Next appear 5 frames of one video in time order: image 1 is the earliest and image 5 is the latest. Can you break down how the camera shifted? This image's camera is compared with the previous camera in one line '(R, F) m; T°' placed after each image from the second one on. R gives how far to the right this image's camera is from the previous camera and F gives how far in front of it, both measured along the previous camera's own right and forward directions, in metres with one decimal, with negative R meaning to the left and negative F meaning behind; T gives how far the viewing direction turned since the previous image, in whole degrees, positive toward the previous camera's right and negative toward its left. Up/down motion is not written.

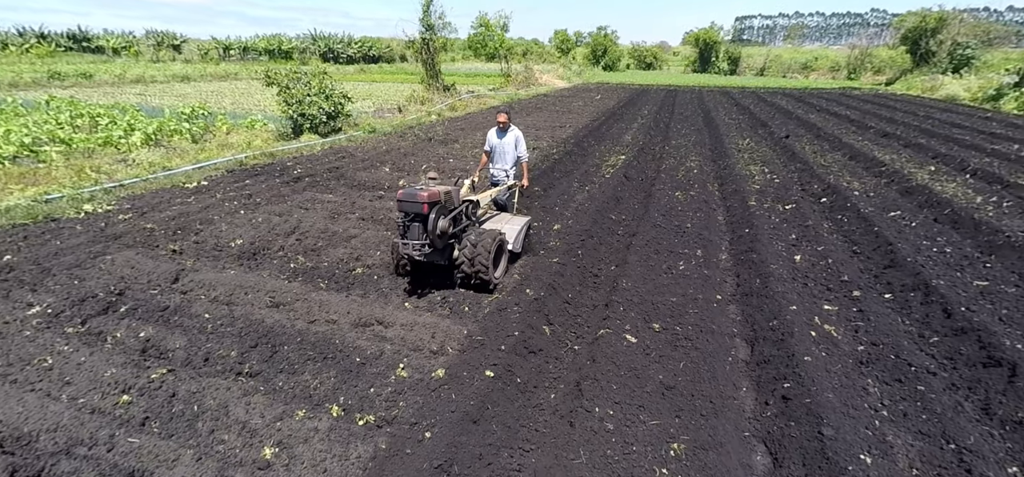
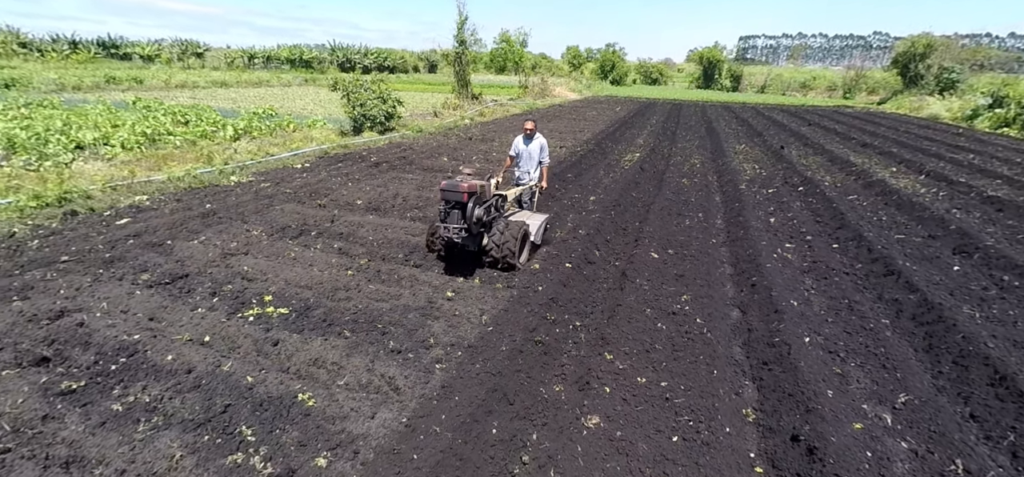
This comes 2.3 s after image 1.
(-0.8, -1.7) m; 0°
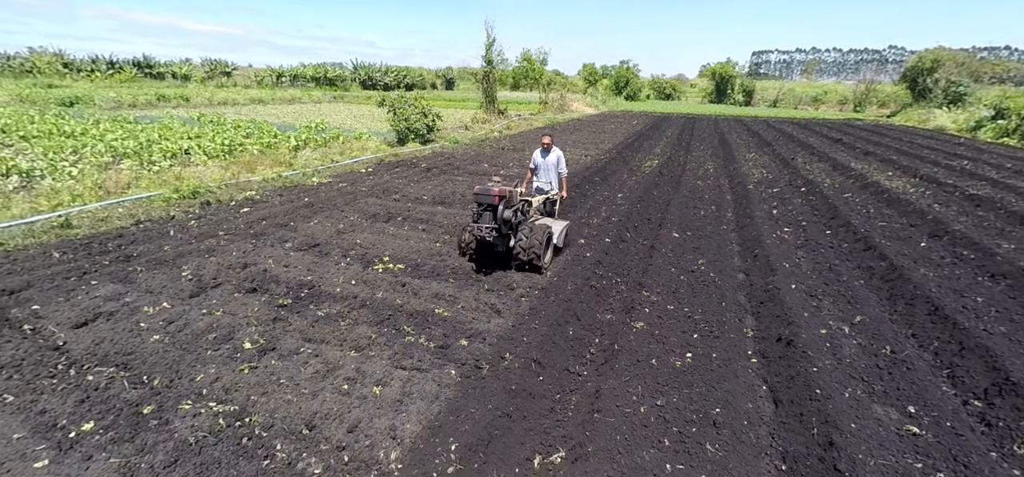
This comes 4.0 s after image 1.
(-0.6, -1.3) m; -2°
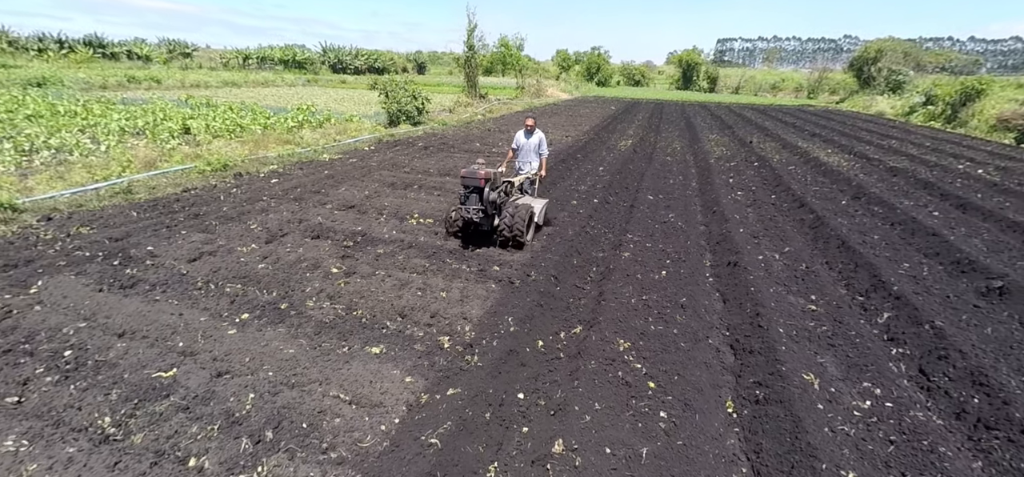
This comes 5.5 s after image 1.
(-0.6, -1.1) m; +4°
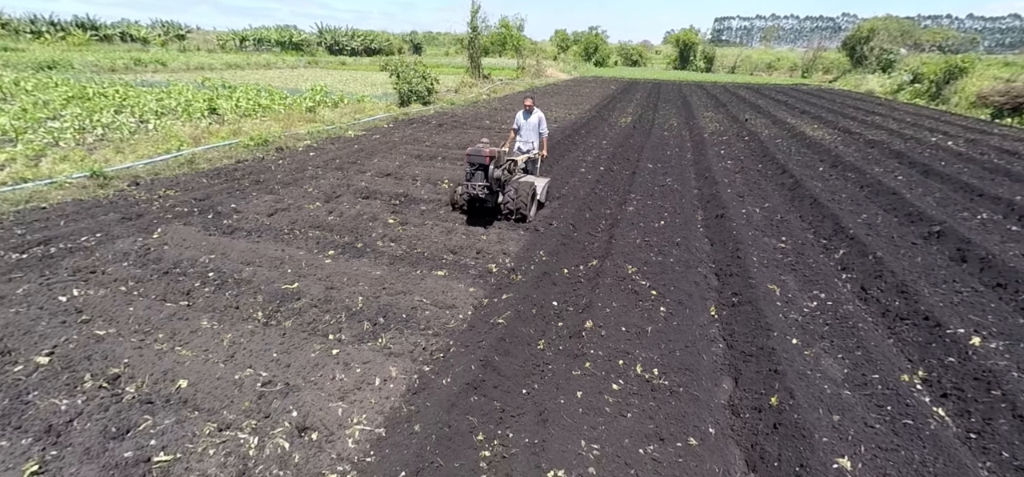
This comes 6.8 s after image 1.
(-0.4, -0.9) m; 0°
